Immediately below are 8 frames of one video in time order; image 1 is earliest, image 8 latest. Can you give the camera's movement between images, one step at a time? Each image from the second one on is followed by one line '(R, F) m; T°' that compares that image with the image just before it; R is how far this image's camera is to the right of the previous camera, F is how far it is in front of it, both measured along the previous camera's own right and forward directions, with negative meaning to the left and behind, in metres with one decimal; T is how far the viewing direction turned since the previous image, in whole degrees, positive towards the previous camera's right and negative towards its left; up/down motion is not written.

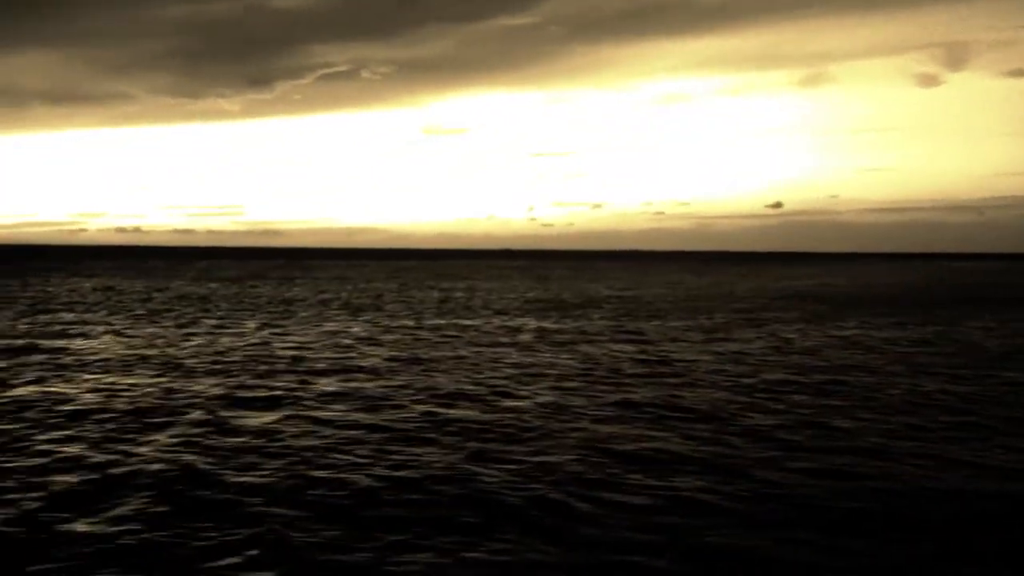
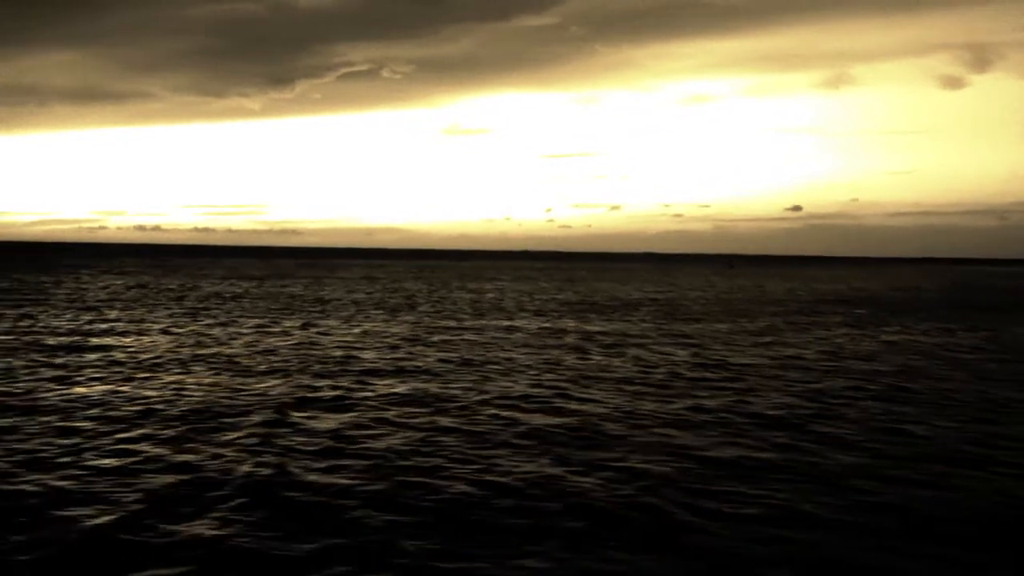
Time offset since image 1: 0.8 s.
(-1.2, +0.1) m; -1°
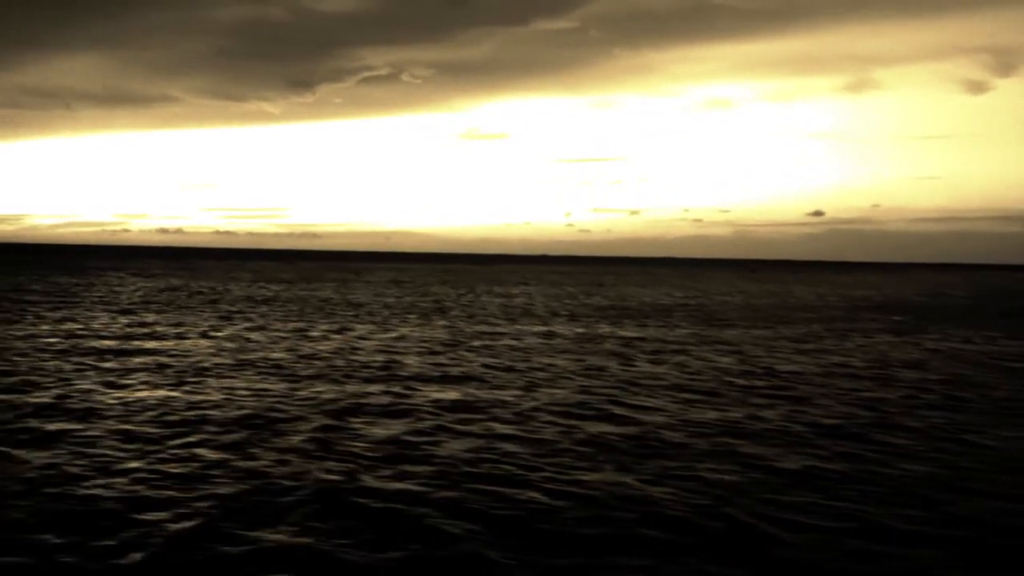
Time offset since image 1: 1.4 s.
(-0.8, +0.1) m; -1°
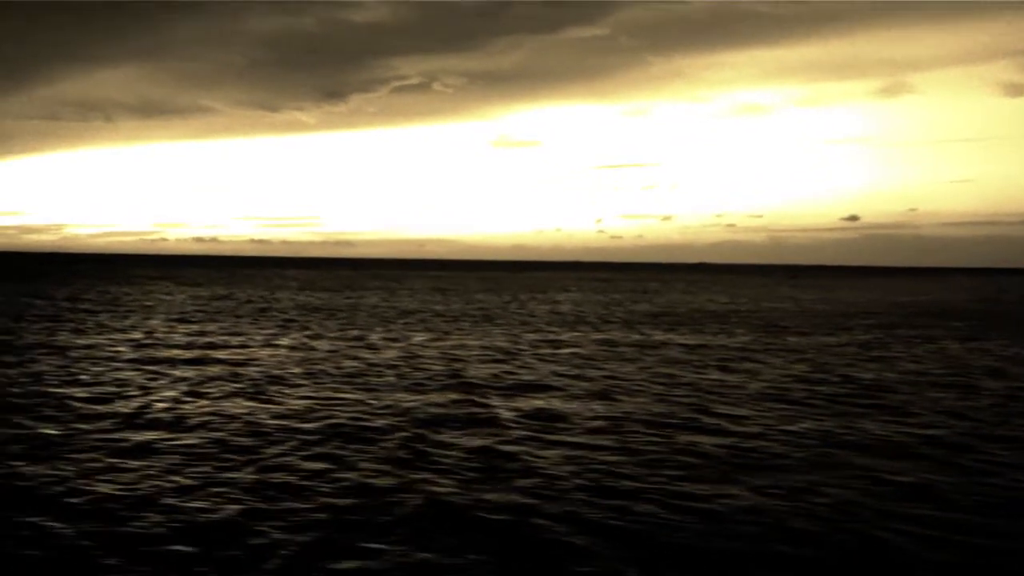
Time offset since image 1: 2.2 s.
(-1.2, +0.2) m; -2°
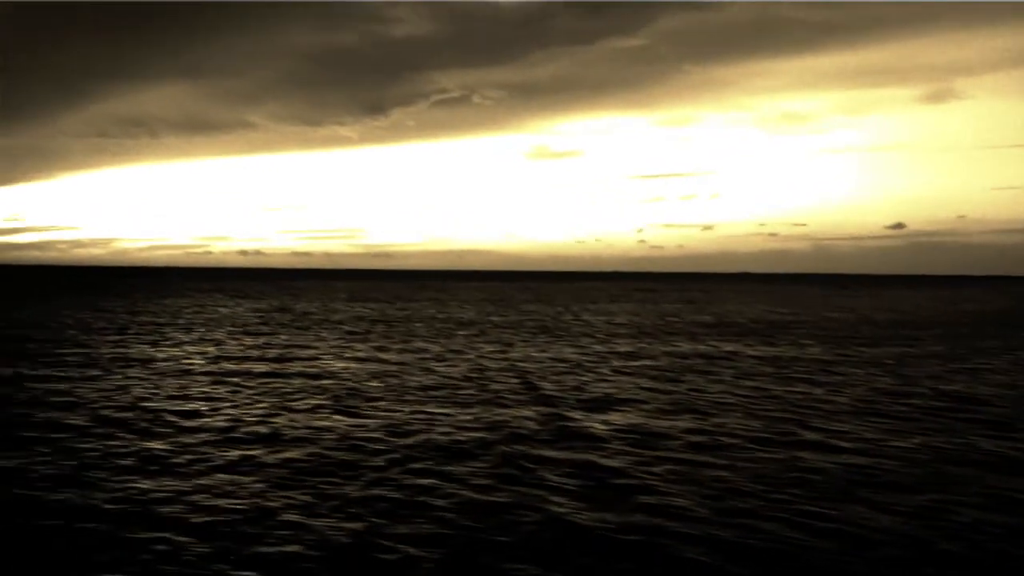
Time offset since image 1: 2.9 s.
(-1.2, +0.2) m; -3°
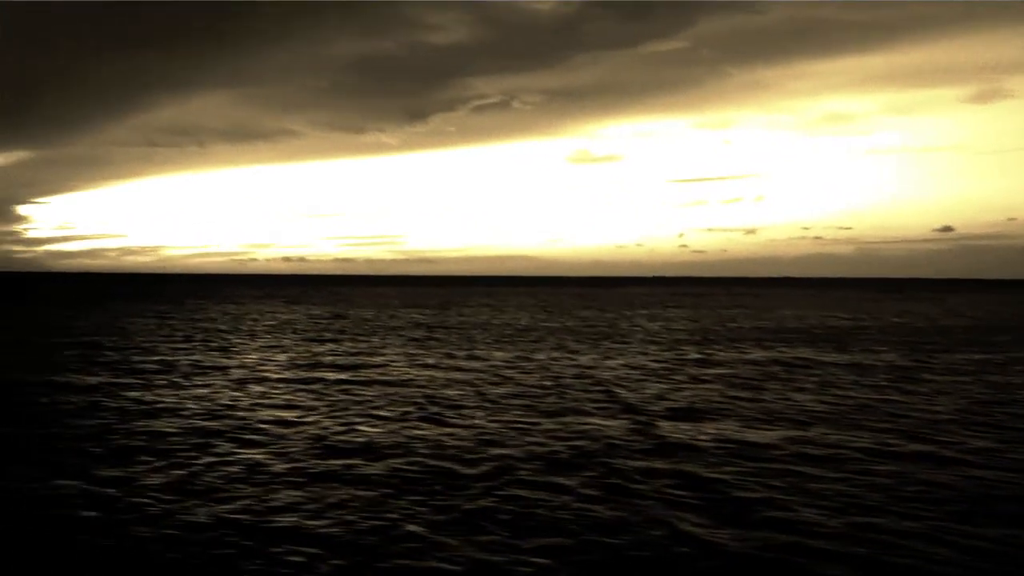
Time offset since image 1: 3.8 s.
(-1.3, +0.2) m; -3°
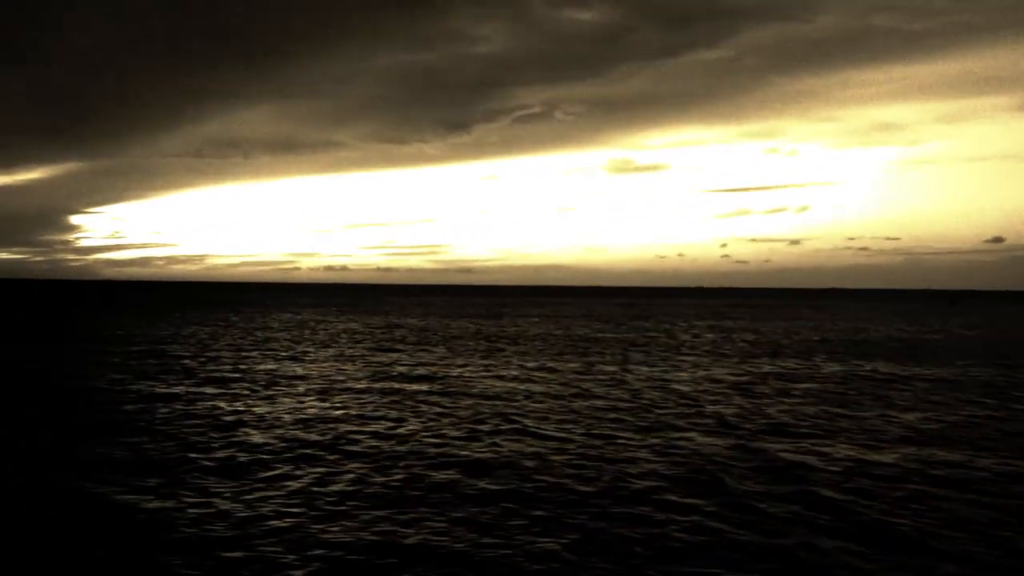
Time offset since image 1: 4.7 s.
(-1.5, +0.4) m; -3°
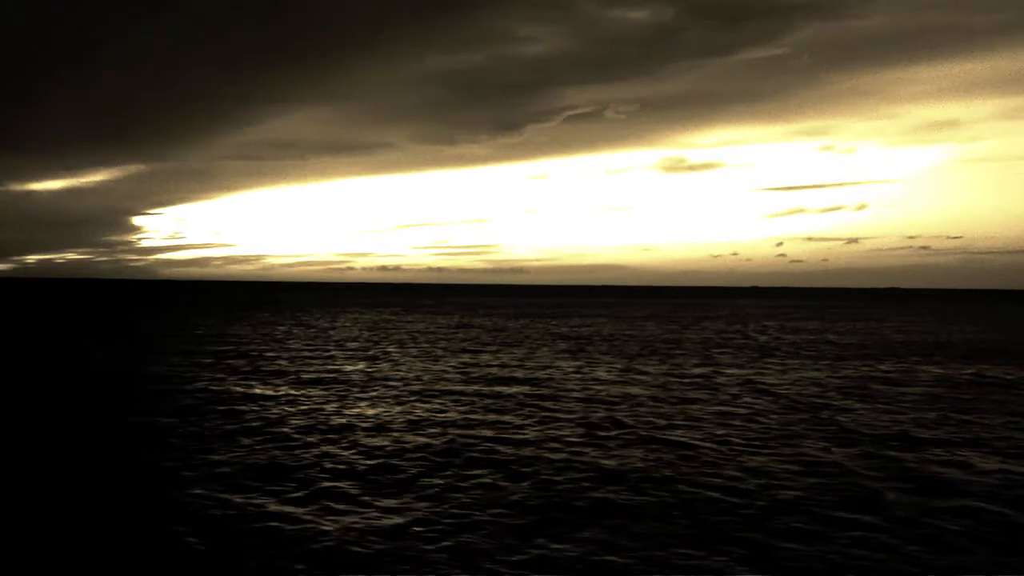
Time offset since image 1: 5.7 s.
(-1.7, +0.5) m; -3°
